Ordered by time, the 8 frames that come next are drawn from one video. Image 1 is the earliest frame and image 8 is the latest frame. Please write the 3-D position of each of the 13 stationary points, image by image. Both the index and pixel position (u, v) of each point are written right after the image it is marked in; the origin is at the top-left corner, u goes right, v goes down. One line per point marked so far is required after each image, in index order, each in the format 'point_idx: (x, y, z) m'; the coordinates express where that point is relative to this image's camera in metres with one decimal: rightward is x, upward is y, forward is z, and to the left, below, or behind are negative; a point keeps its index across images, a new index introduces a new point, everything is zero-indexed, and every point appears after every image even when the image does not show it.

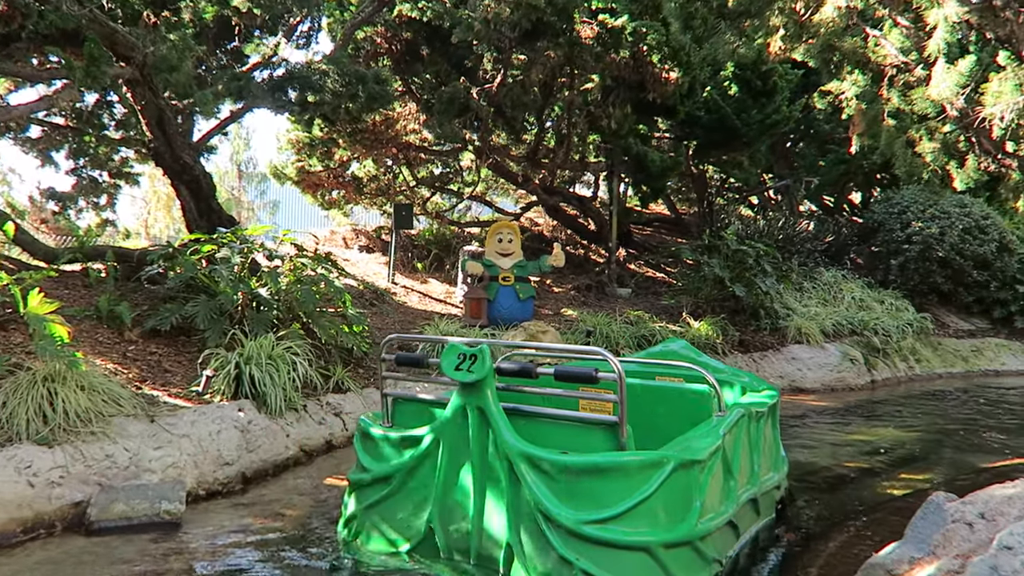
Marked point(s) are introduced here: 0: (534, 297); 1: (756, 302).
0: (+0.2, -0.1, +8.9) m
1: (+3.3, -0.2, +10.7) m
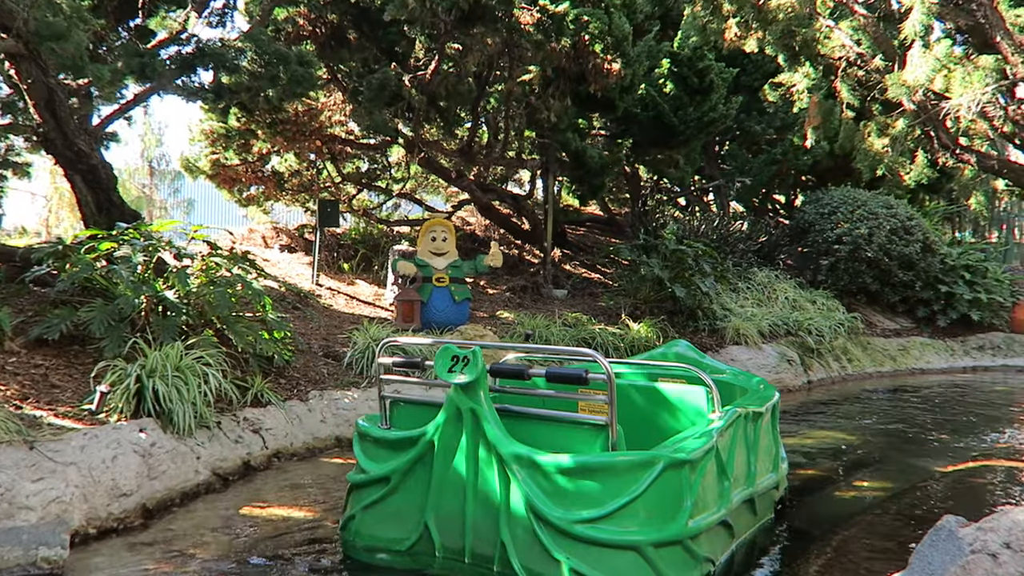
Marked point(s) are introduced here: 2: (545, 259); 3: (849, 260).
0: (-0.5, -0.1, +8.4) m
1: (+2.4, -0.2, +10.5) m
2: (+0.5, +0.4, +11.6) m
3: (+5.9, +0.5, +13.6) m
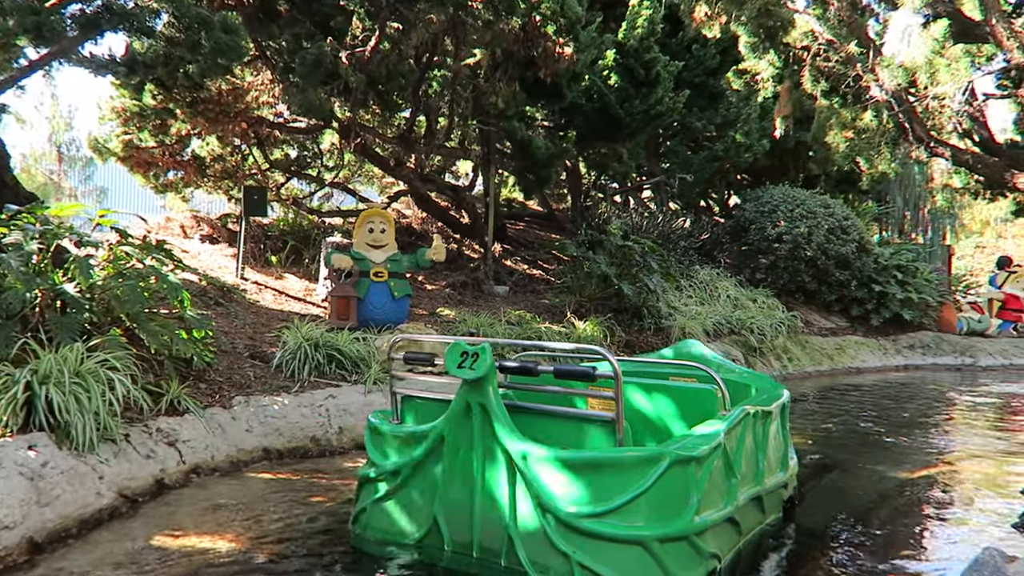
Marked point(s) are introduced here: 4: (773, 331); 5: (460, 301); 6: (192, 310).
0: (-1.0, -0.1, +7.8) m
1: (+1.6, -0.2, +10.2) m
2: (-0.4, +0.5, +11.1) m
3: (+4.8, +0.5, +13.6) m
4: (+3.9, -0.6, +11.9) m
5: (-0.7, -0.2, +10.0) m
6: (-2.3, -0.2, +5.7) m
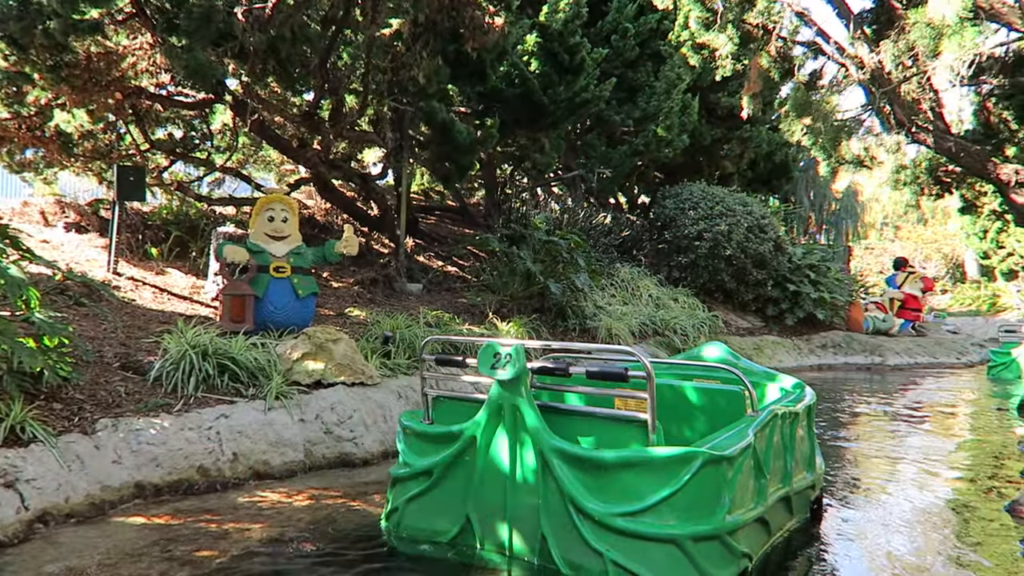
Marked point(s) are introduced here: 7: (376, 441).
0: (-1.7, 0.0, +6.8) m
1: (+0.6, -0.2, +9.6) m
2: (-1.5, +0.5, +10.1) m
3: (+3.3, +0.5, +13.3) m
4: (+2.7, -0.6, +11.5) m
5: (-1.6, -0.1, +9.1) m
6: (-2.7, -0.1, +4.5) m
7: (-1.0, -1.1, +5.6) m
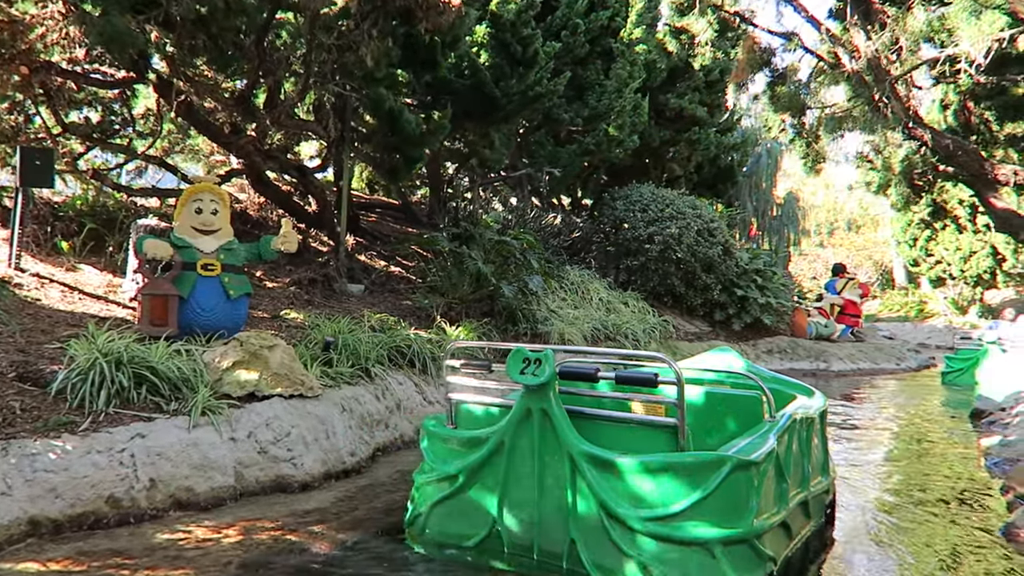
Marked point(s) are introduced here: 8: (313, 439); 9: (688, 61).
0: (-2.1, -0.1, +6.2) m
1: (0.0, -0.2, +9.1) m
2: (-2.1, +0.5, +9.5) m
3: (+2.4, +0.5, +13.1) m
4: (+1.9, -0.7, +11.2) m
5: (-2.2, -0.1, +8.4) m
6: (-2.9, -0.1, +3.8) m
7: (-1.2, -1.1, +5.0) m
8: (-1.3, -1.0, +5.1) m
9: (+3.3, +4.3, +14.9) m
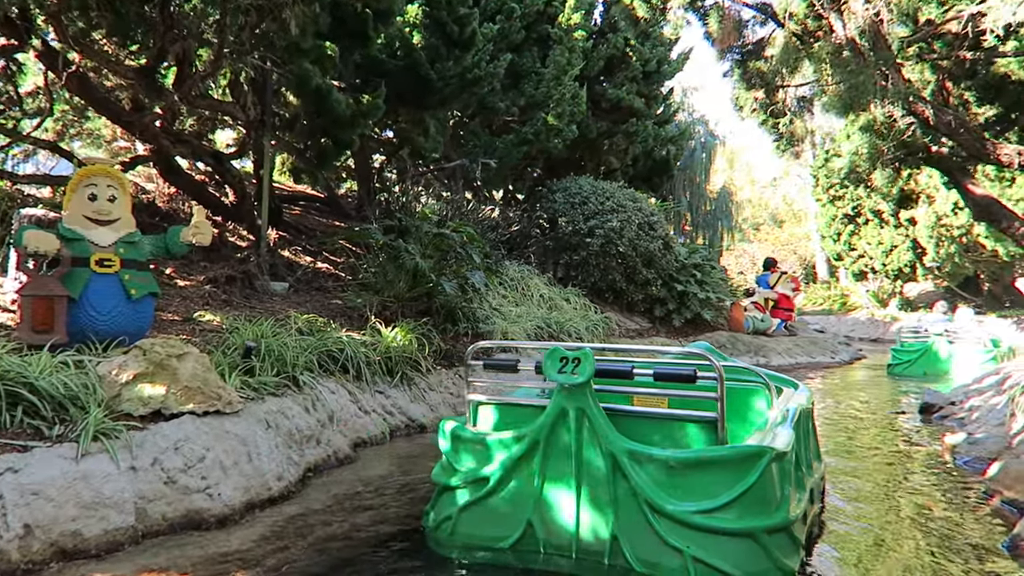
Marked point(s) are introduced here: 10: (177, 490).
0: (-2.4, 0.0, +5.3) m
1: (-0.6, -0.2, +8.4) m
2: (-2.8, +0.5, +8.6) m
3: (+1.4, +0.5, +12.6) m
4: (+1.1, -0.6, +10.7) m
5: (-2.7, -0.1, +7.5) m
6: (-3.0, -0.1, +2.9) m
7: (-1.5, -1.1, +4.3) m
8: (-1.5, -1.0, +4.3) m
9: (+2.1, +4.4, +14.5) m
10: (-1.7, -1.0, +4.0) m
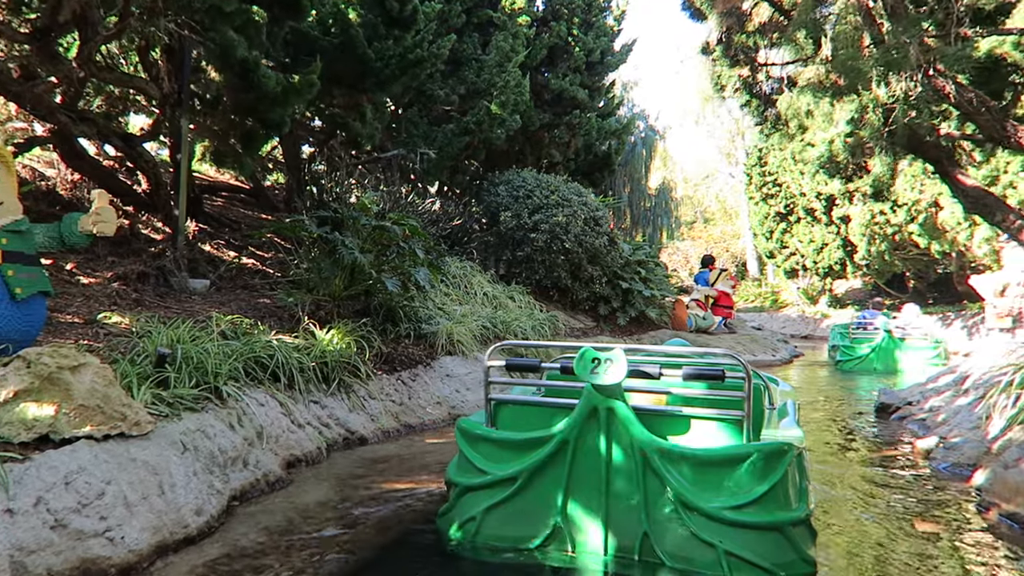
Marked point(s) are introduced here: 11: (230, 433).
0: (-2.7, 0.0, +4.5) m
1: (-1.1, -0.1, +7.8) m
2: (-3.3, +0.5, +7.8) m
3: (+0.5, +0.6, +12.1) m
4: (+0.3, -0.6, +10.2) m
5: (-3.2, -0.1, +6.7) m
6: (-3.0, -0.1, +2.0) m
7: (-1.6, -1.1, +3.5) m
8: (-1.7, -1.0, +3.6) m
9: (+1.0, +4.4, +14.1) m
10: (-1.8, -1.0, +3.2) m
11: (-1.7, -0.9, +4.7) m
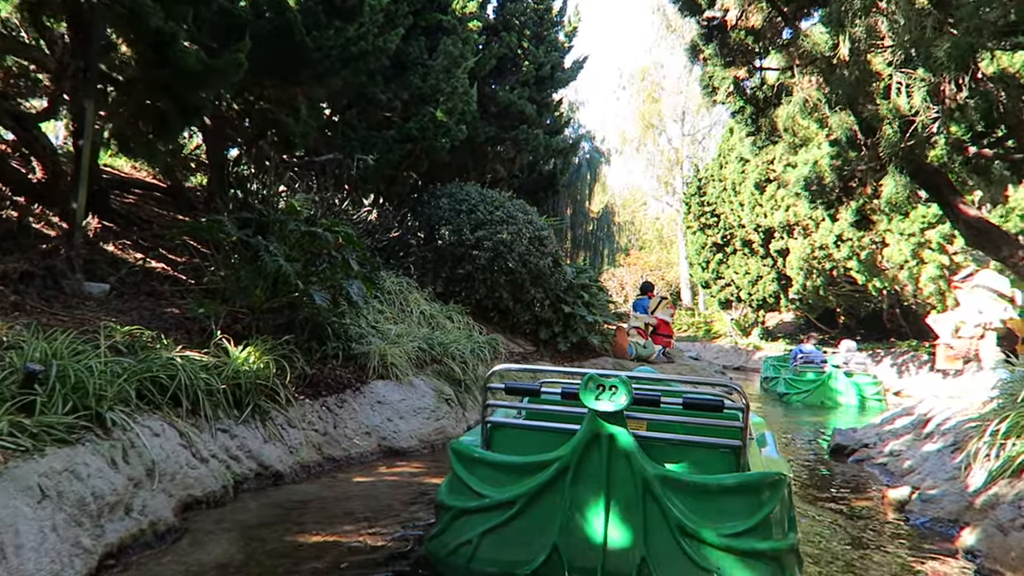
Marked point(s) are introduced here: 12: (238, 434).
0: (-2.9, 0.0, +3.6) m
1: (-1.6, -0.3, +6.9) m
2: (-3.8, +0.5, +6.8) m
3: (-0.4, +0.3, +11.4) m
4: (-0.4, -0.8, +9.5) m
5: (-3.6, -0.1, +5.7) m
6: (-3.0, 0.0, +1.1) m
7: (-1.8, -1.1, +2.7) m
8: (-1.9, -1.0, +2.7) m
9: (+0.1, +4.1, +13.5) m
10: (-2.0, -1.0, +2.3) m
11: (-2.0, -0.9, +3.8) m
12: (-1.8, -1.0, +5.3) m
